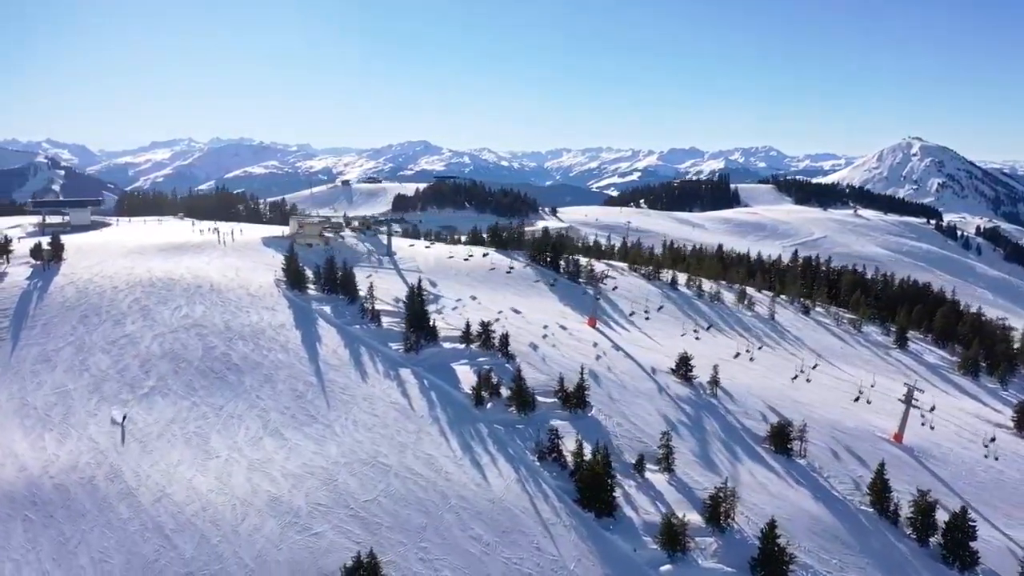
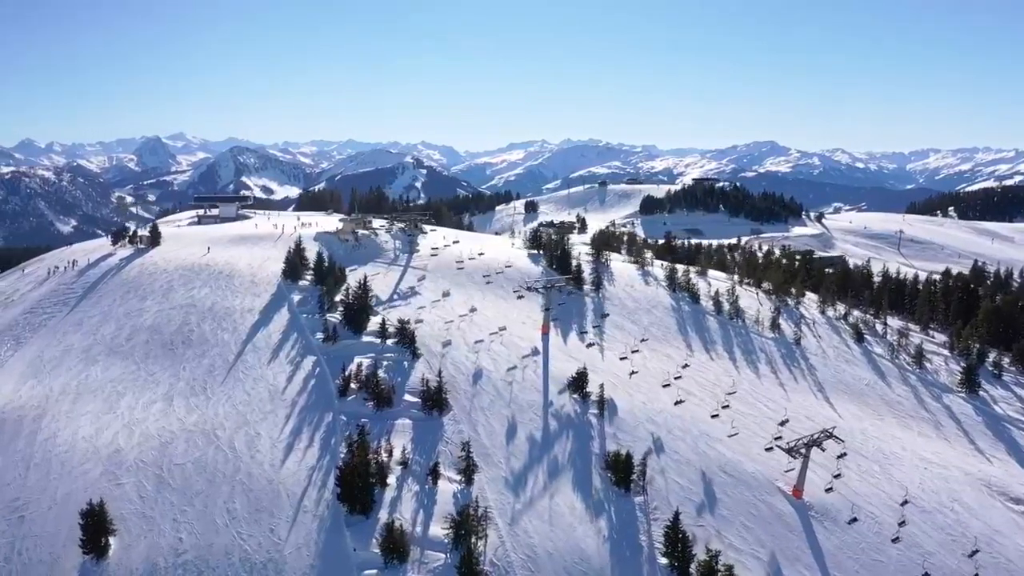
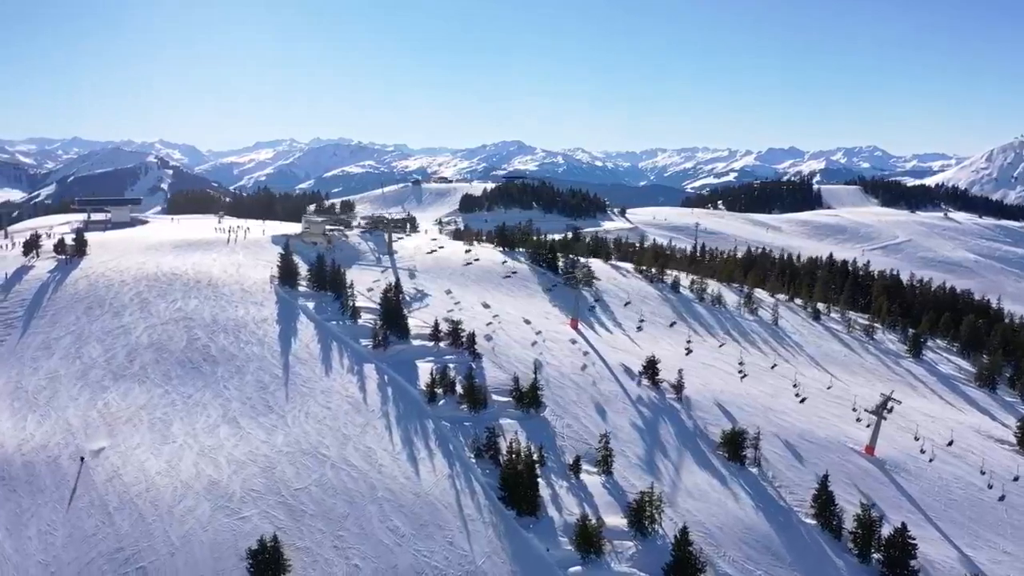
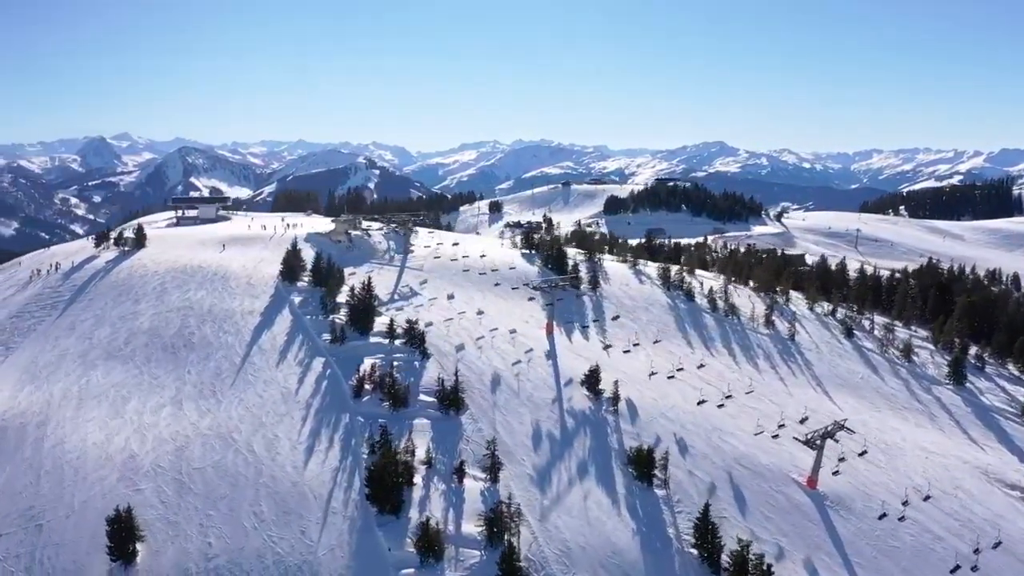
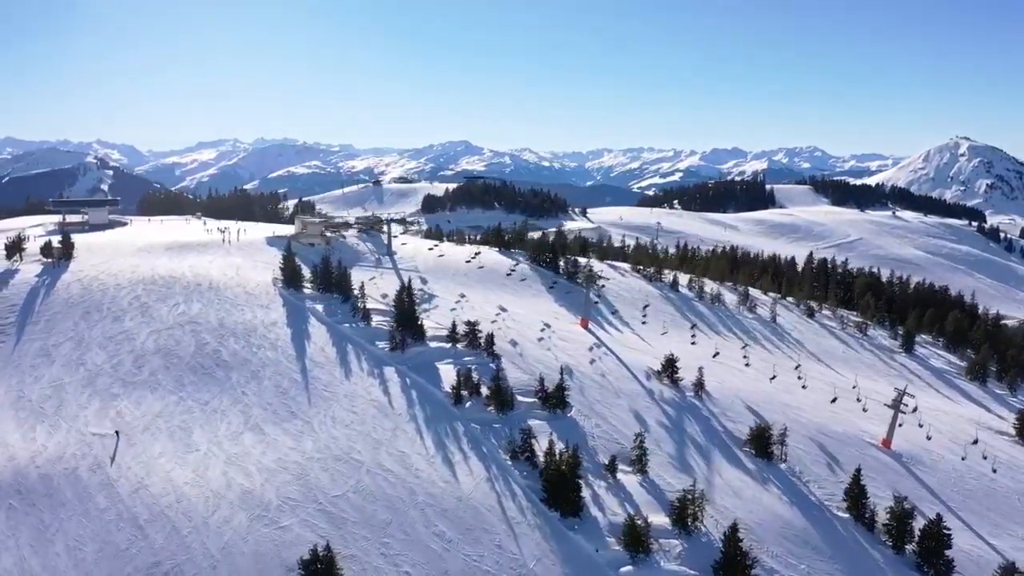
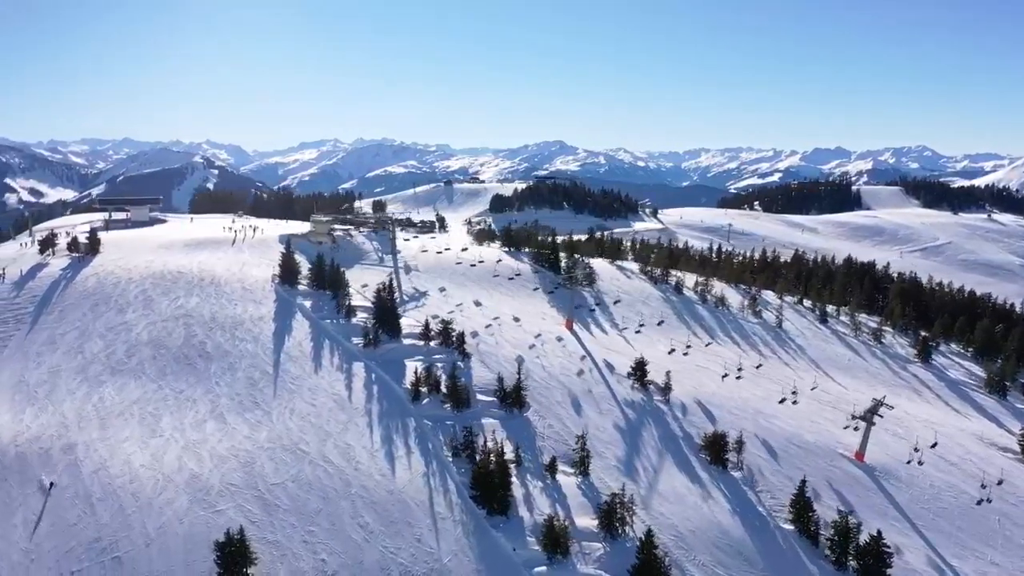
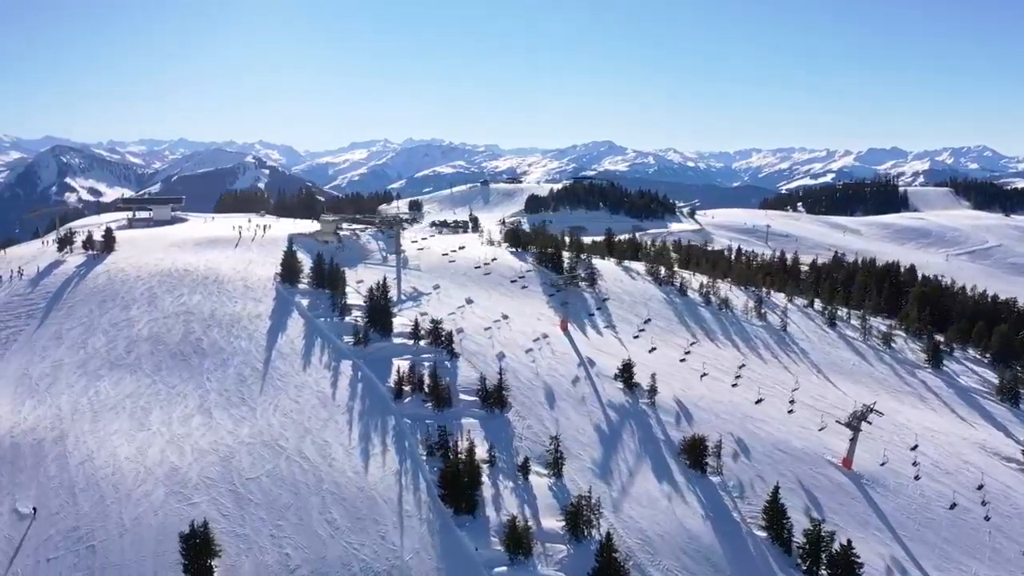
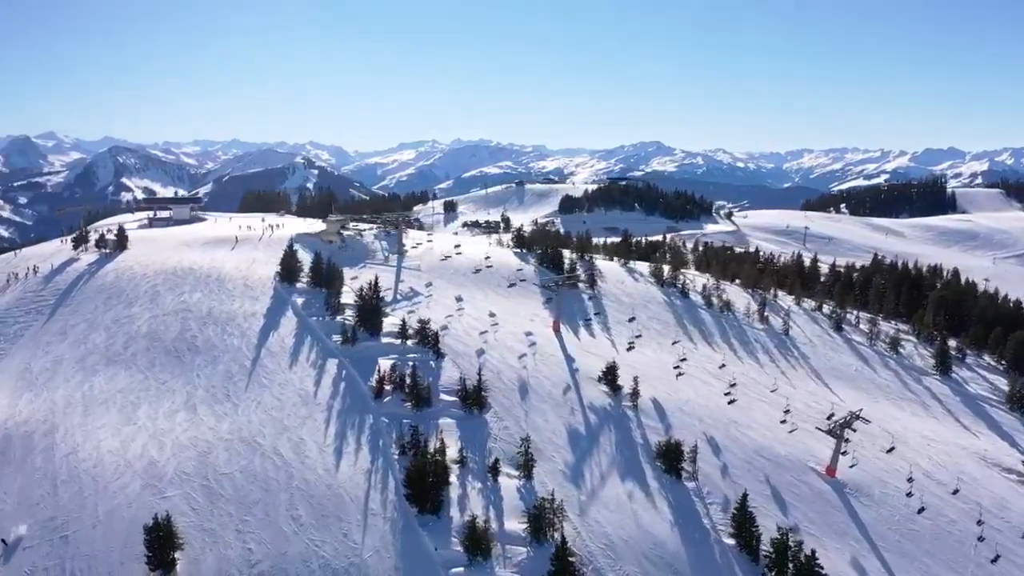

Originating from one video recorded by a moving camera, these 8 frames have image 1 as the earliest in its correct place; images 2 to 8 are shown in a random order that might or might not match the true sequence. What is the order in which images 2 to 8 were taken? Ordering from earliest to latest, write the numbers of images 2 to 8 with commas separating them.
5, 3, 6, 7, 8, 4, 2
